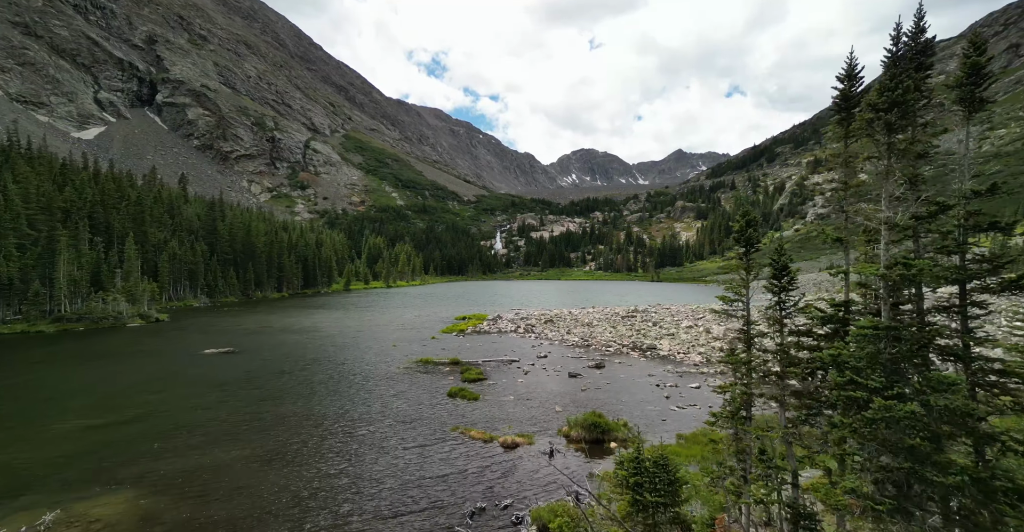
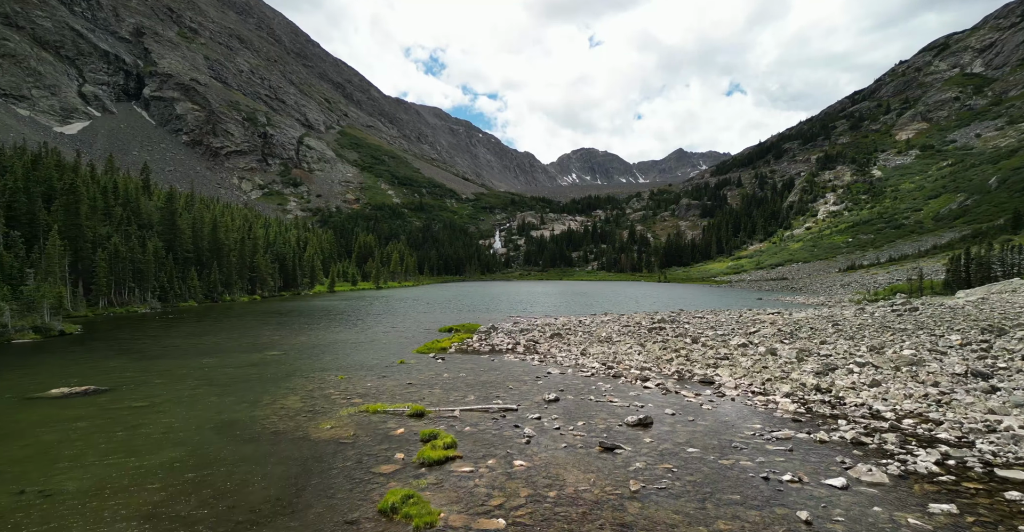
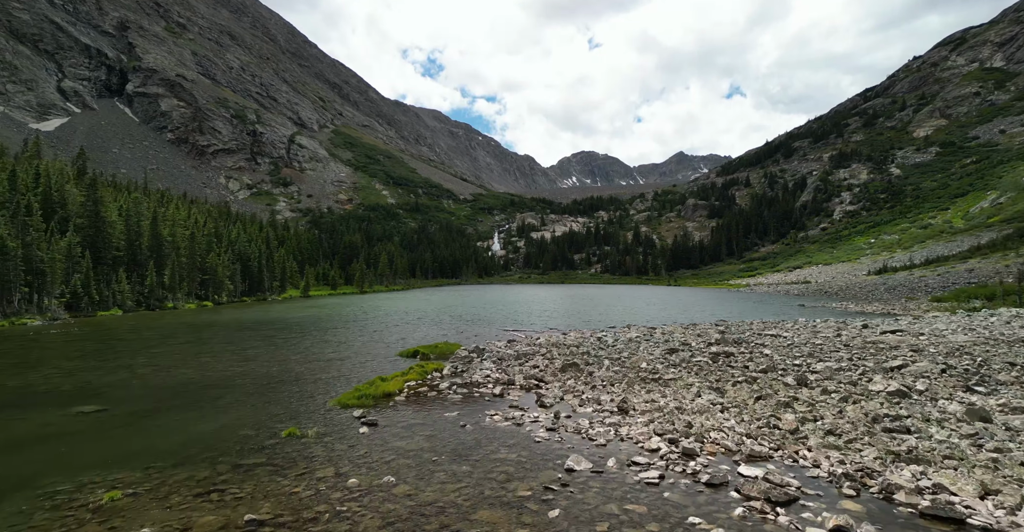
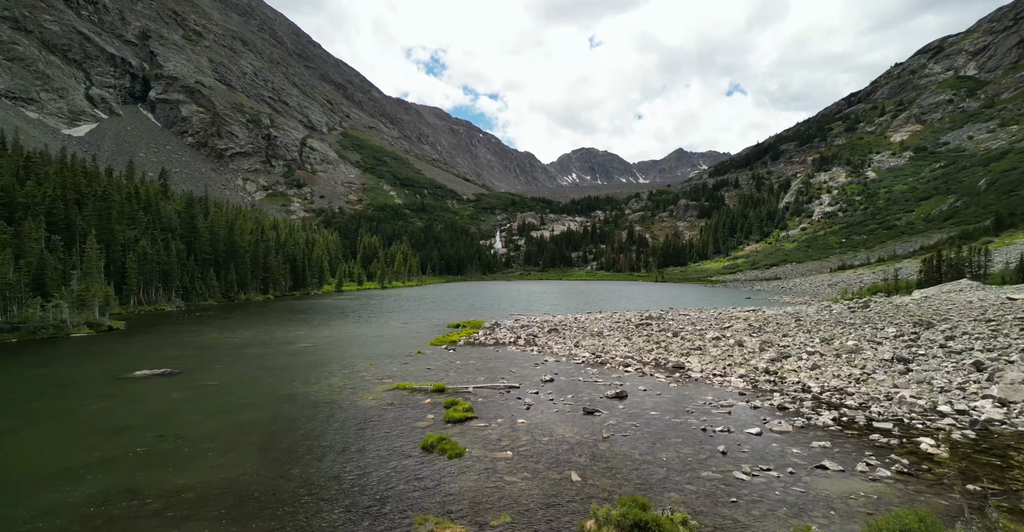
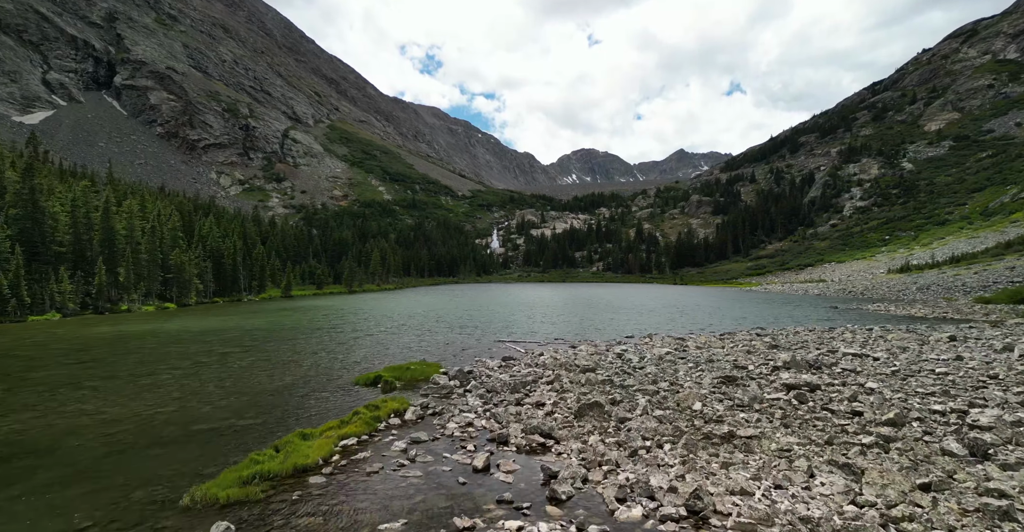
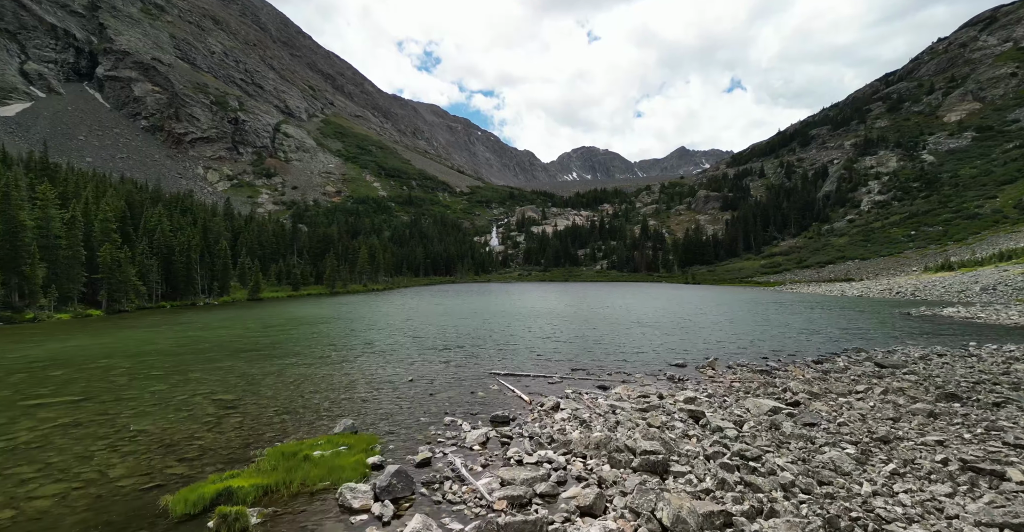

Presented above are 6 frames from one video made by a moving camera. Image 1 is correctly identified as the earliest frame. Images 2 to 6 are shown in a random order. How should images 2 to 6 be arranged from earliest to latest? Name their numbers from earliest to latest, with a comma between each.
4, 2, 3, 5, 6
